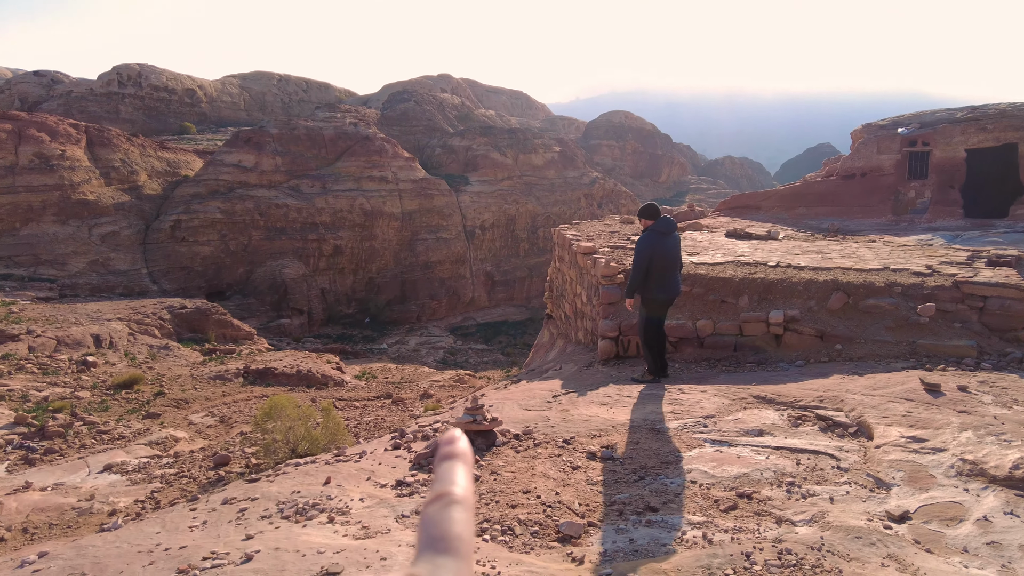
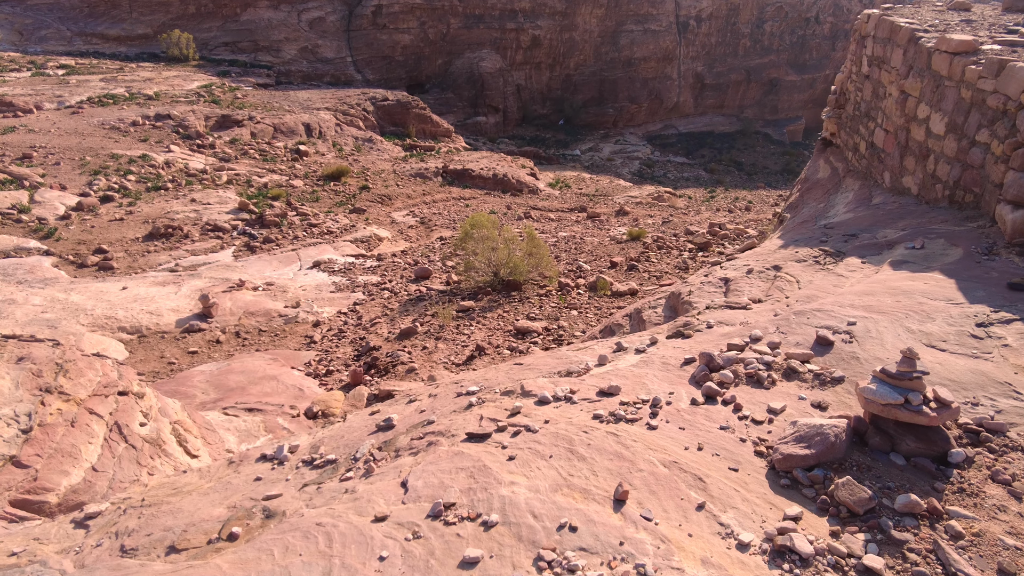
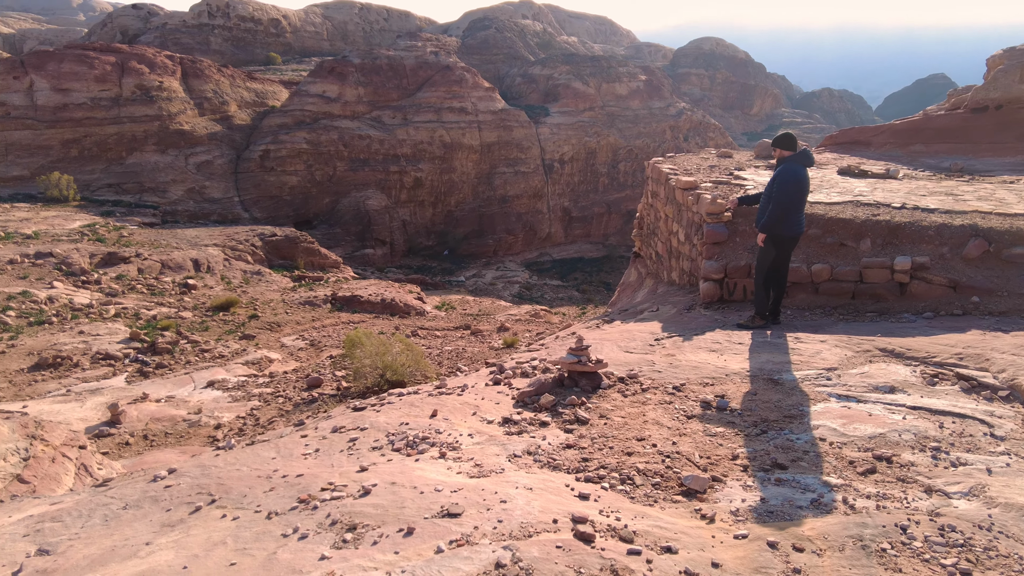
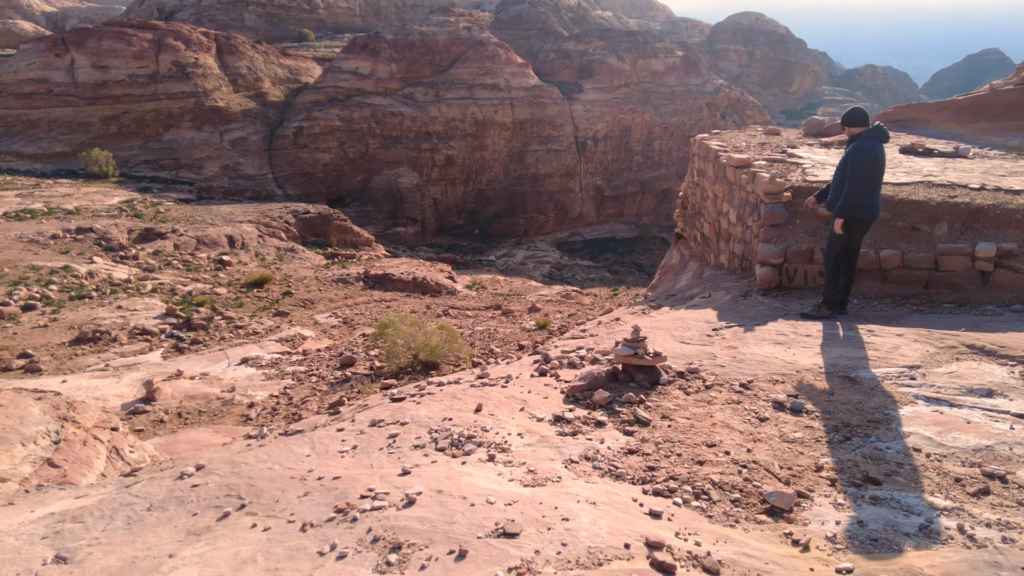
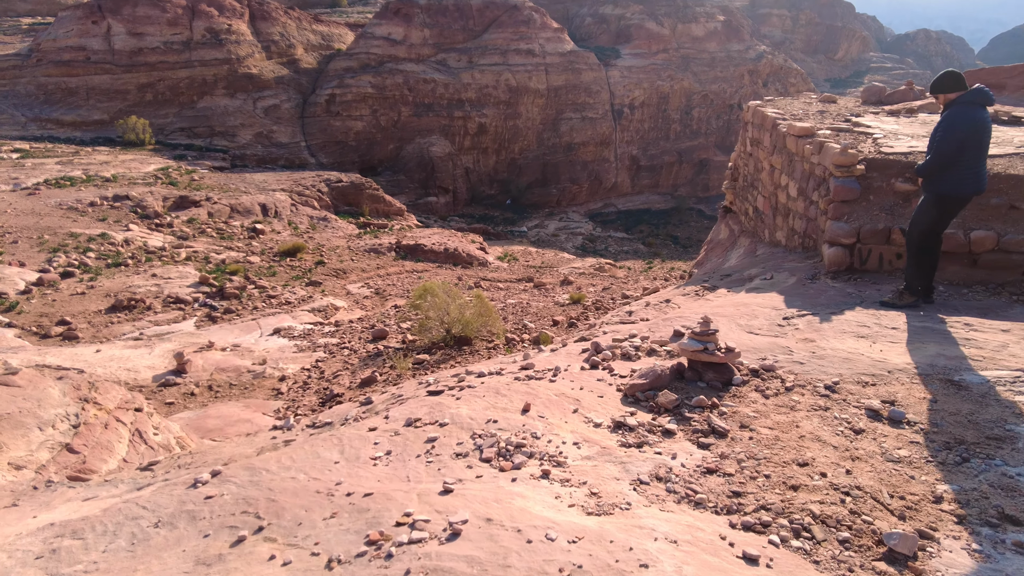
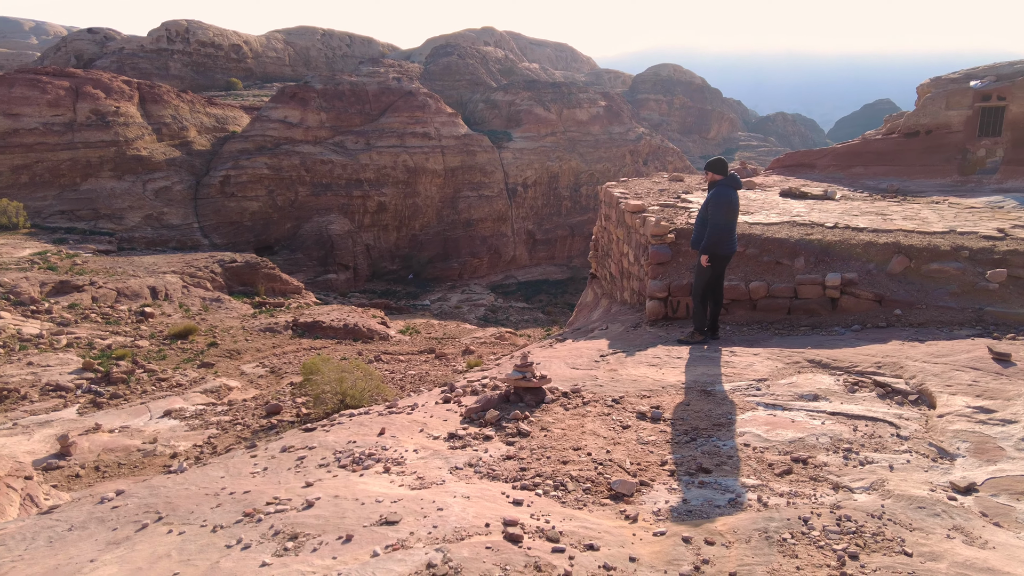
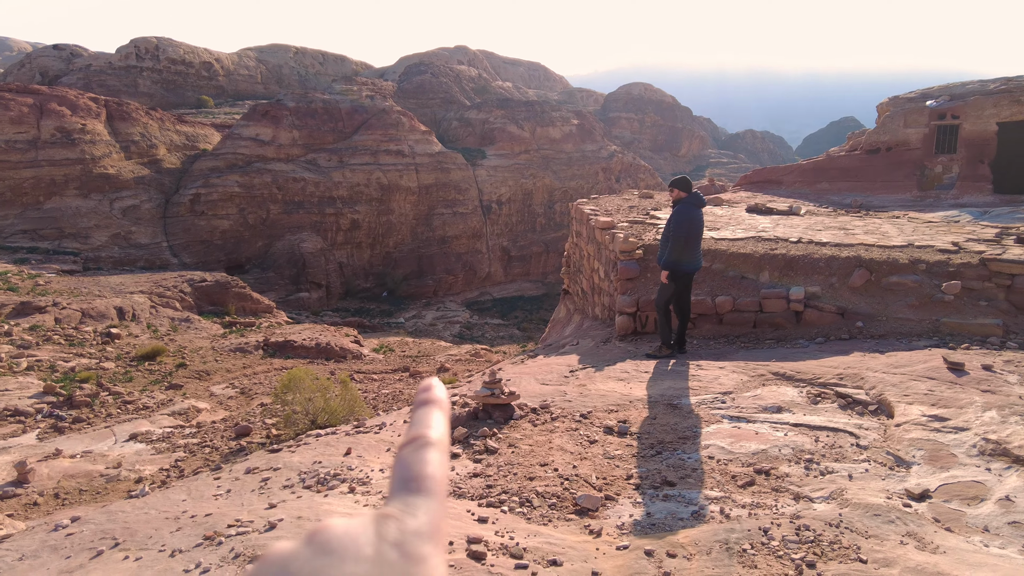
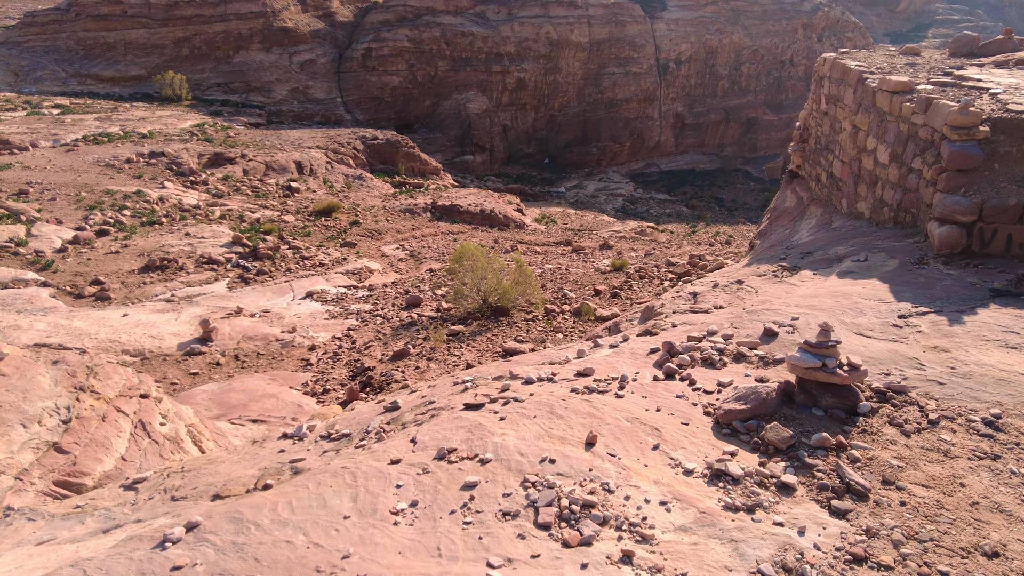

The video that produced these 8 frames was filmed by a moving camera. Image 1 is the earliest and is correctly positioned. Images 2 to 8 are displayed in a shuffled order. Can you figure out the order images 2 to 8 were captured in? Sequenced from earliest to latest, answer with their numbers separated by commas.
7, 6, 3, 4, 5, 8, 2
